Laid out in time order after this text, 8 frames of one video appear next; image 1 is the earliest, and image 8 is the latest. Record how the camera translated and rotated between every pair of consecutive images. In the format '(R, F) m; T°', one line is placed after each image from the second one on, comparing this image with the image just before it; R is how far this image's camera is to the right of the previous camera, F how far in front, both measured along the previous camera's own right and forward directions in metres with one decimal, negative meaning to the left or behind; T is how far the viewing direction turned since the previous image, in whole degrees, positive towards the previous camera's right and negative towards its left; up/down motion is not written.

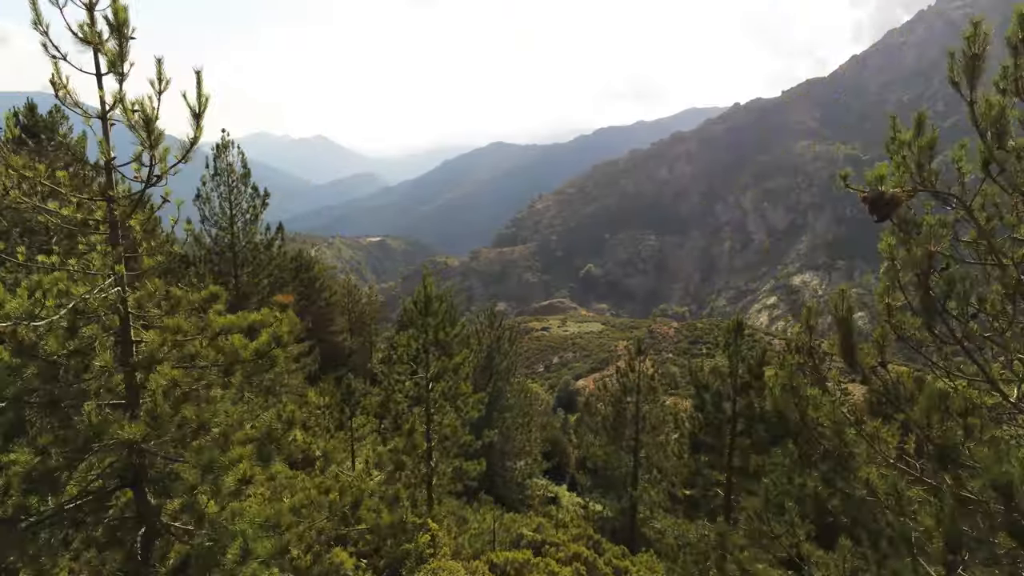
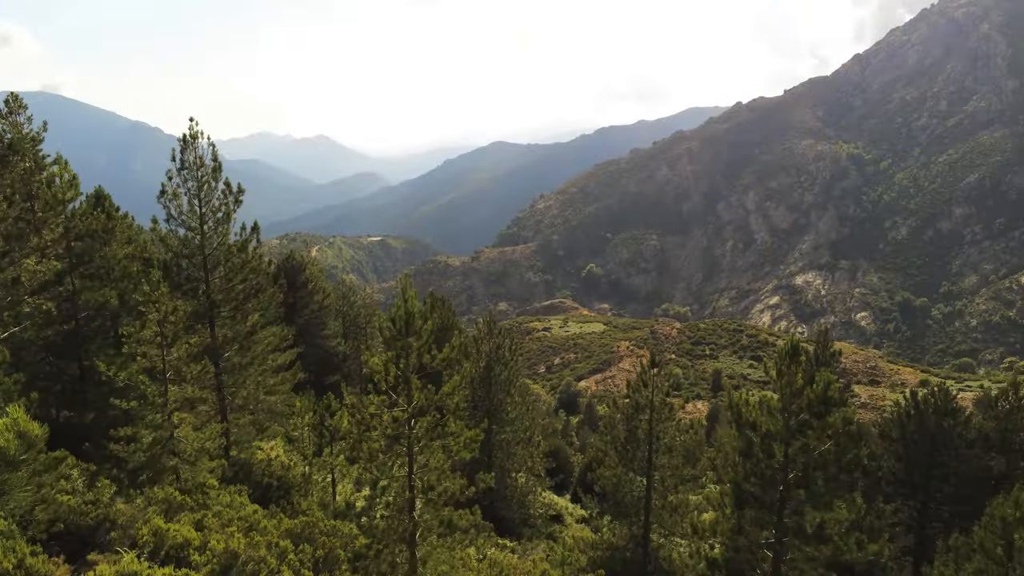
(-0.2, +0.7) m; 0°
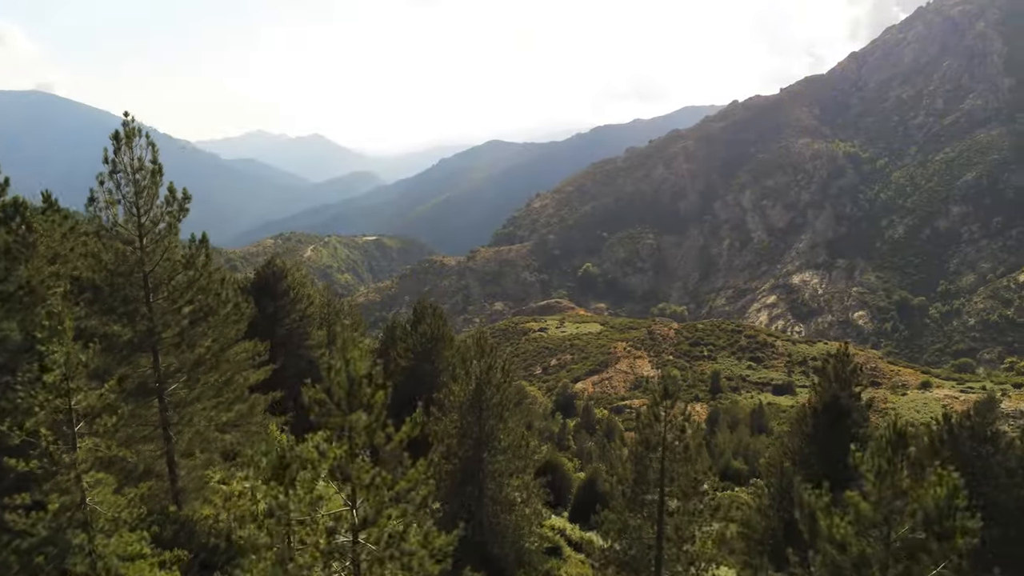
(+0.6, +3.4) m; 0°
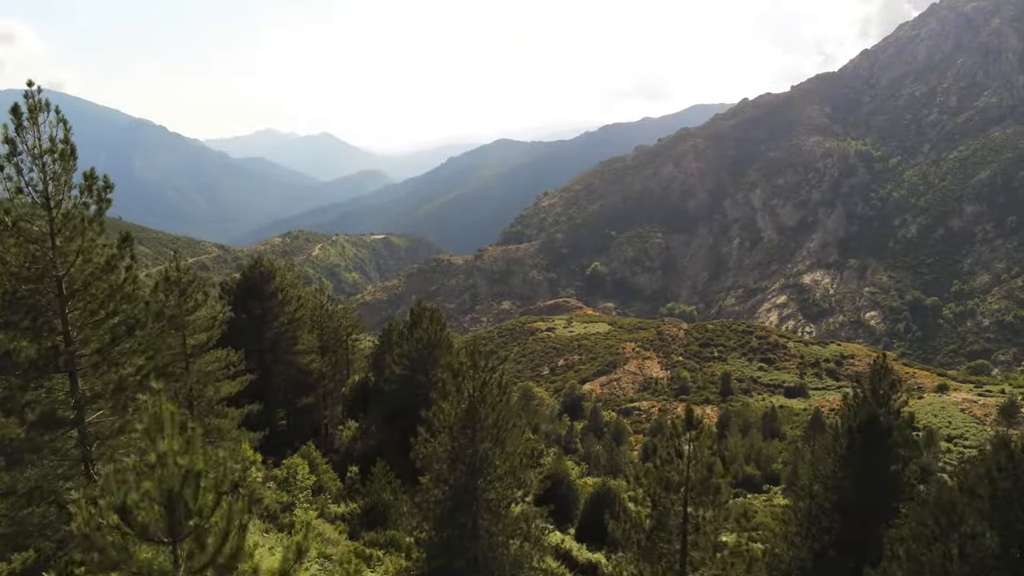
(-0.1, +1.7) m; -1°
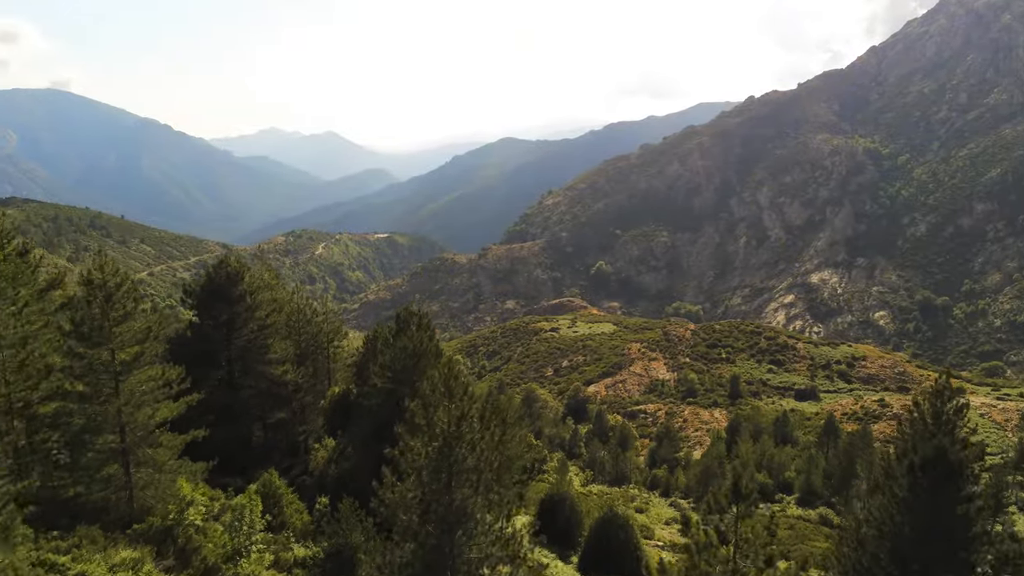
(+0.5, +3.4) m; 0°
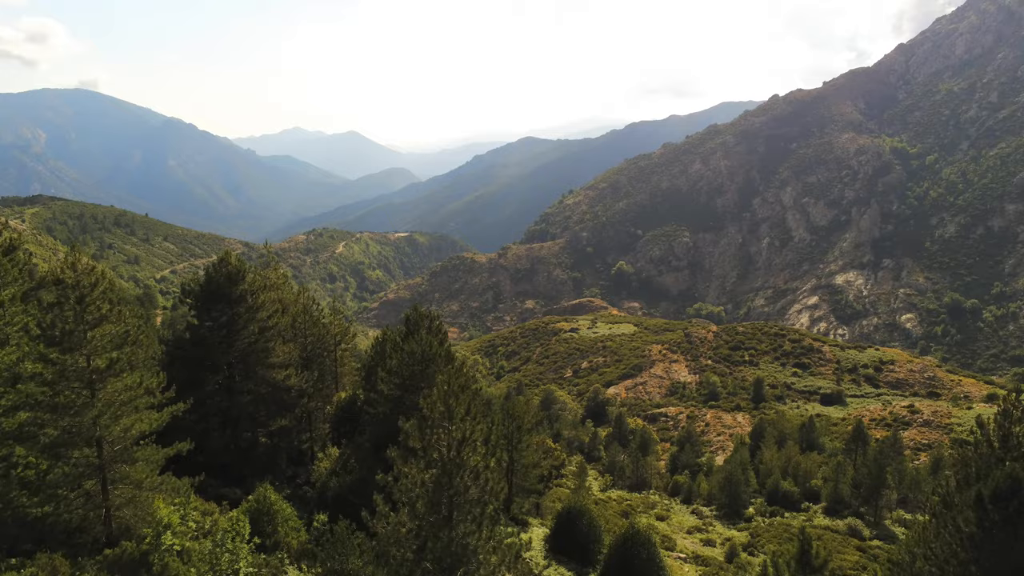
(-0.3, +0.9) m; -2°
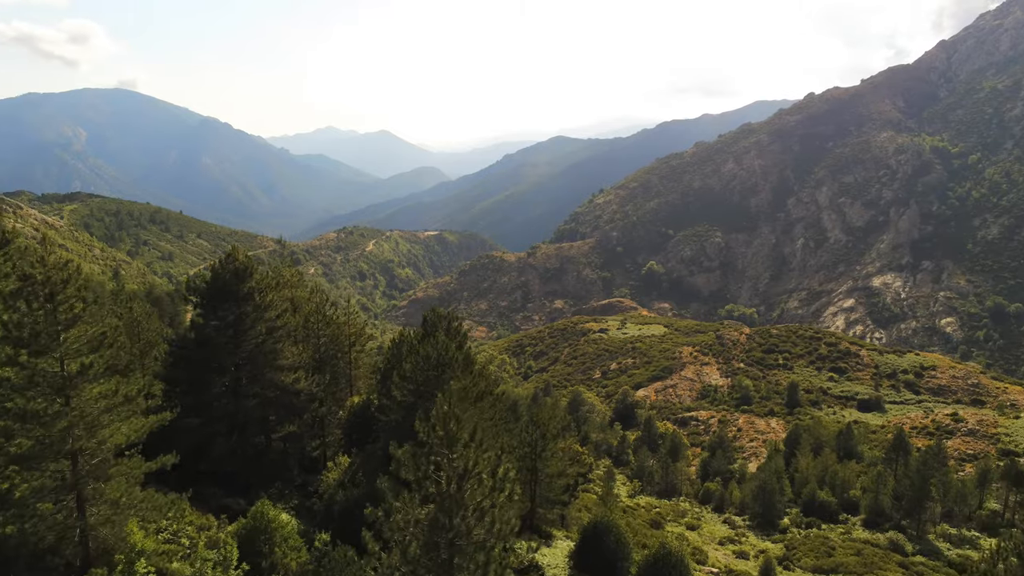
(-0.4, +1.2) m; -3°
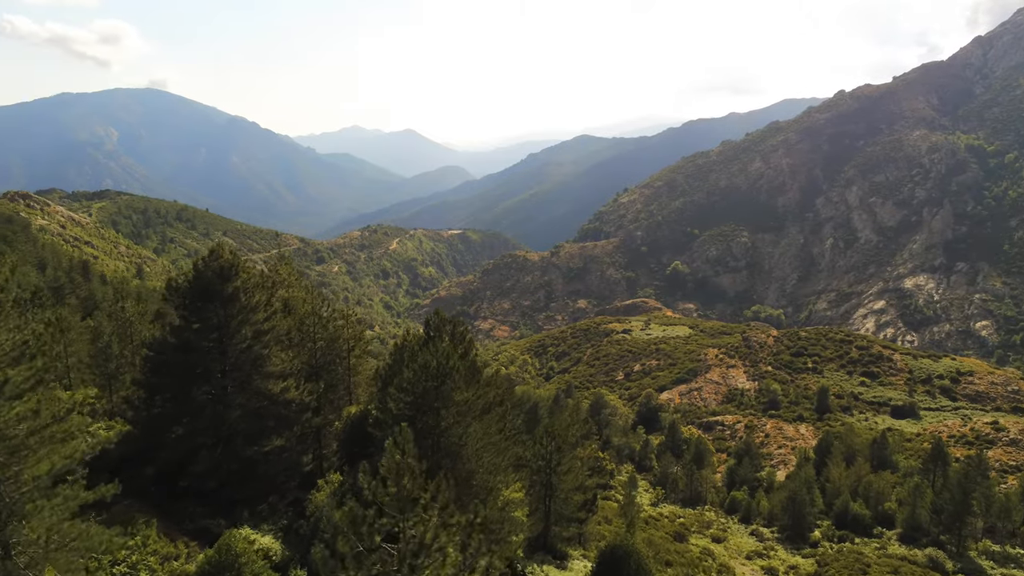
(-0.3, +1.0) m; -2°
